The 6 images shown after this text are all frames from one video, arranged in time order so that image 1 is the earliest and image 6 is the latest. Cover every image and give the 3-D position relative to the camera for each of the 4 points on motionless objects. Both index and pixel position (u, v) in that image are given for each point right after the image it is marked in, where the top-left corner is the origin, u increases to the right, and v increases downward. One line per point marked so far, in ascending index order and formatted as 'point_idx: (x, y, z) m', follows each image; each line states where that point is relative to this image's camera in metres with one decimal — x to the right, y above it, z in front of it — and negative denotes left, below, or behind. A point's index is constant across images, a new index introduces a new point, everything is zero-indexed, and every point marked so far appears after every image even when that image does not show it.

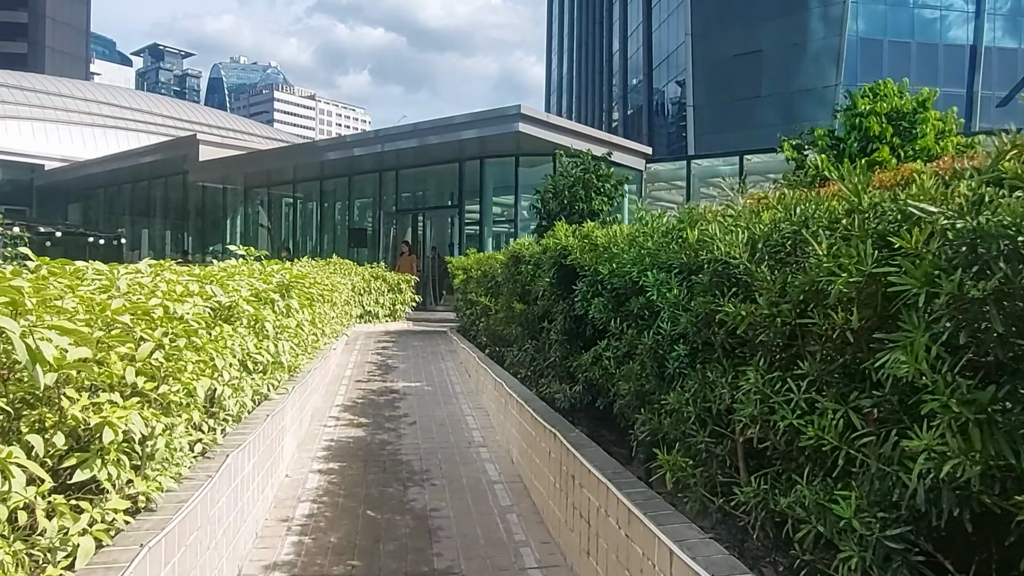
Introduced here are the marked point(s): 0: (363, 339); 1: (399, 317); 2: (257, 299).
0: (-2.7, -0.9, +12.9) m
1: (-2.5, -0.7, +16.1) m
2: (-1.7, -0.1, +4.8) m
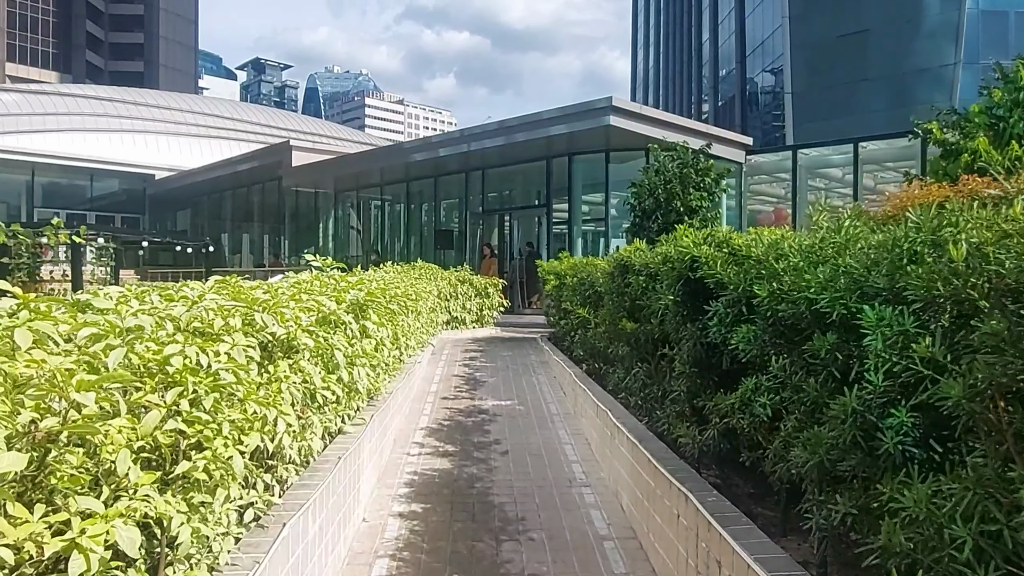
0: (-1.1, -1.0, +12.3) m
1: (-0.5, -0.7, +15.5) m
2: (-1.1, -0.2, +4.1) m
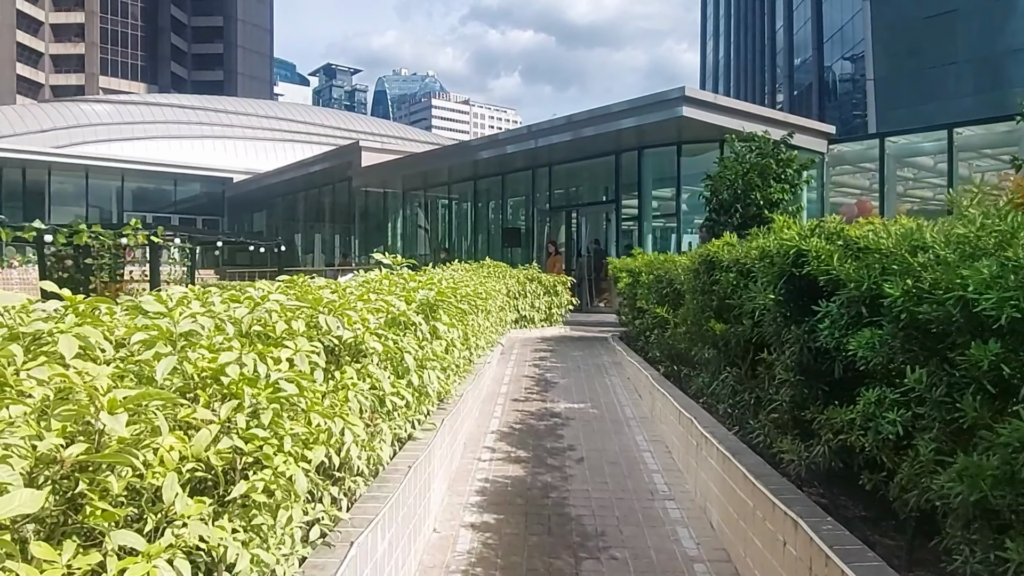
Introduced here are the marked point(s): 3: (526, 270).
0: (+0.1, -1.0, +12.0) m
1: (+1.0, -0.7, +15.1) m
2: (-0.6, -0.2, +3.9) m
3: (+0.3, +0.4, +14.5) m
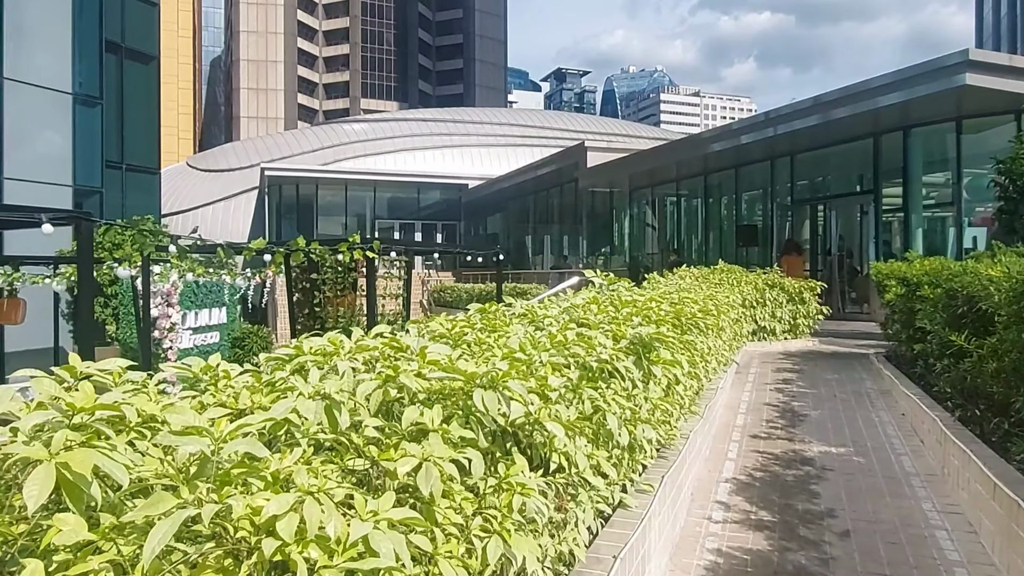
0: (+3.7, -1.2, +10.5) m
1: (+5.5, -0.8, +13.2) m
2: (+0.4, -0.4, +3.0) m
3: (+4.6, +0.2, +12.8) m
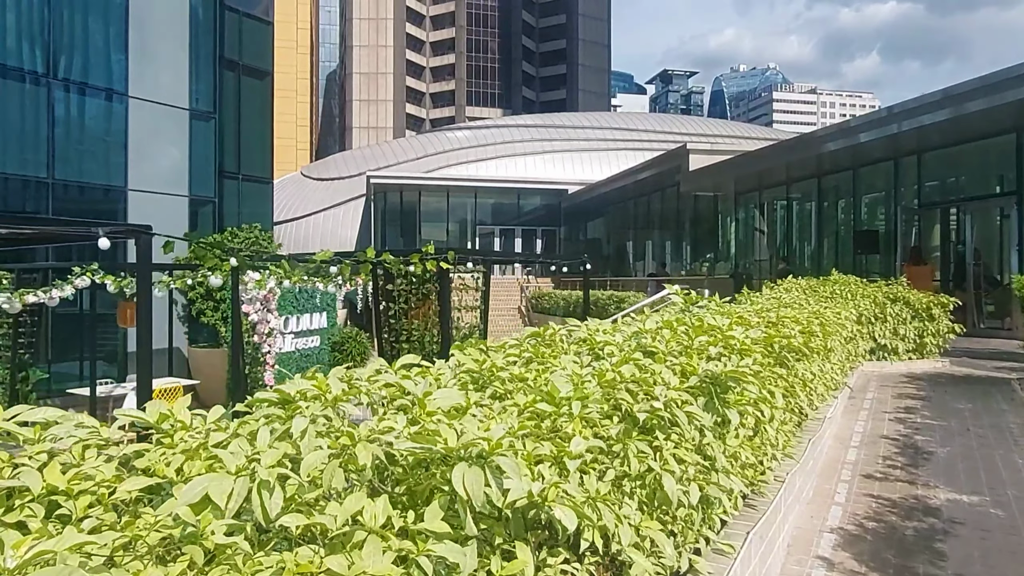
0: (+4.9, -1.4, +9.4) m
1: (+7.0, -1.1, +11.8) m
2: (+0.5, -0.5, +2.5) m
3: (+6.2, 0.0, +11.6) m
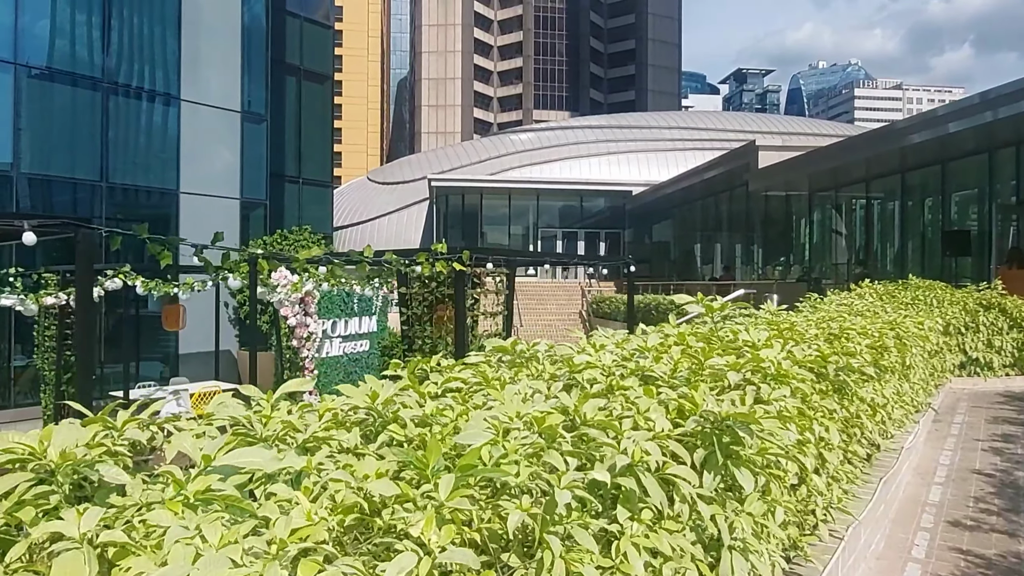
0: (+5.3, -1.4, +8.2) m
1: (+7.7, -1.2, +10.4) m
2: (+0.2, -0.5, +1.7) m
3: (+6.8, -0.1, +10.2) m
